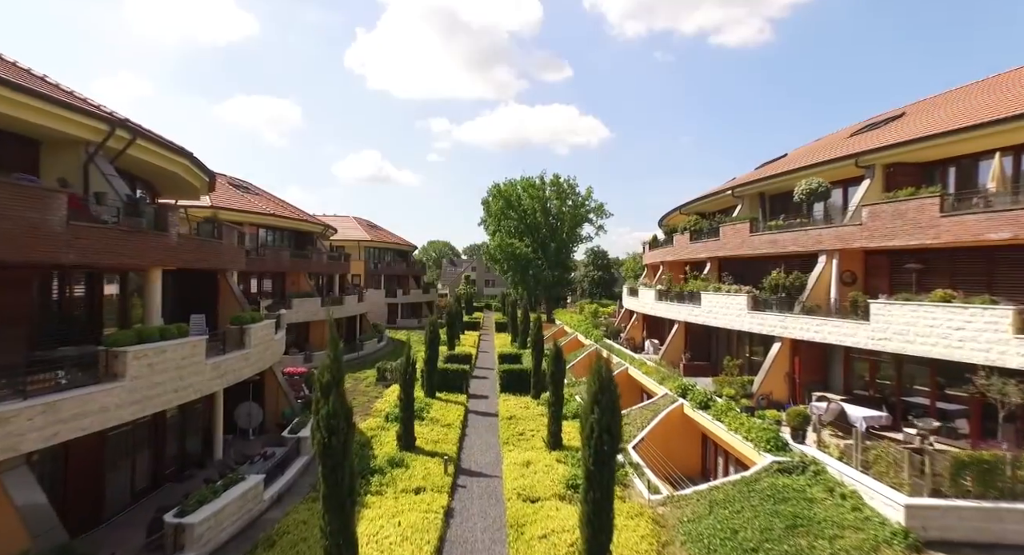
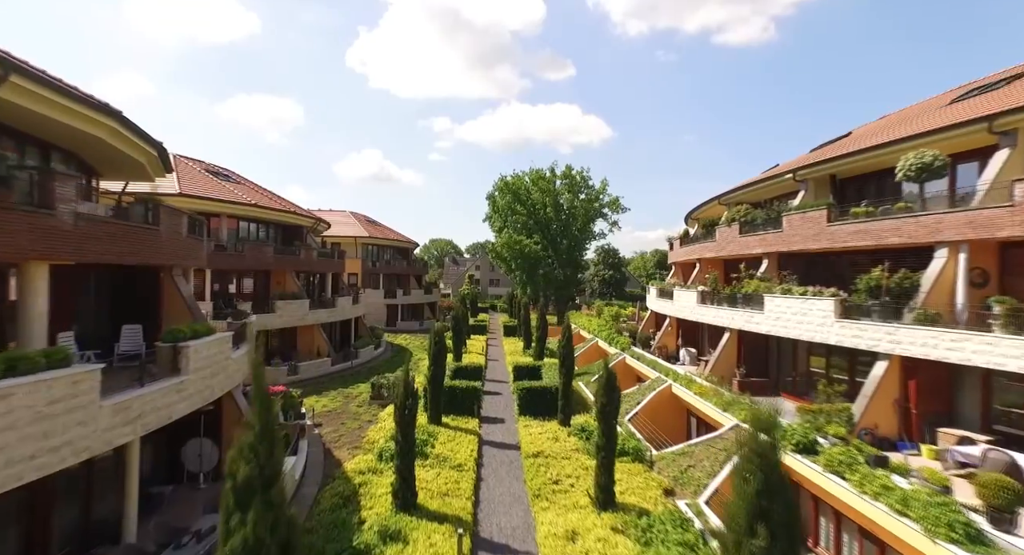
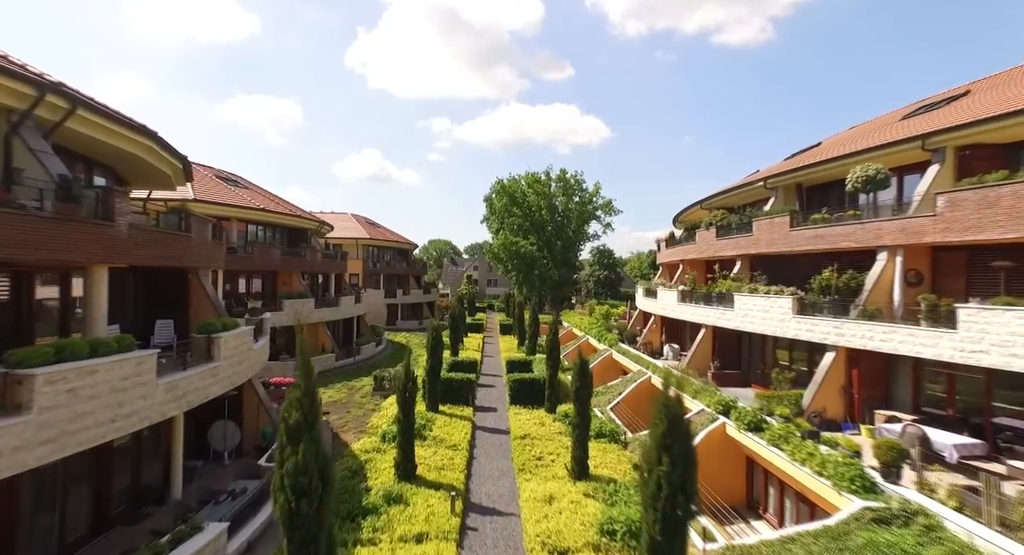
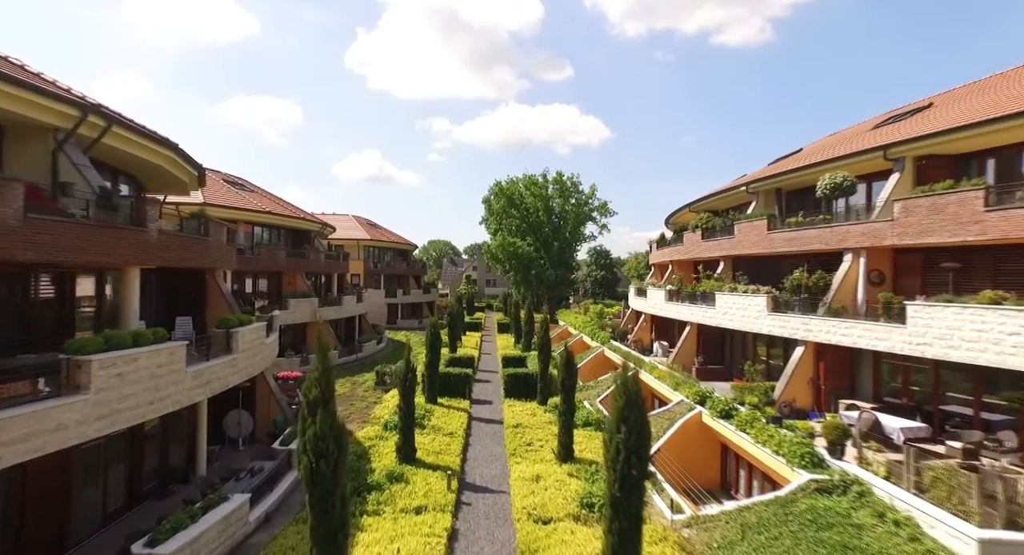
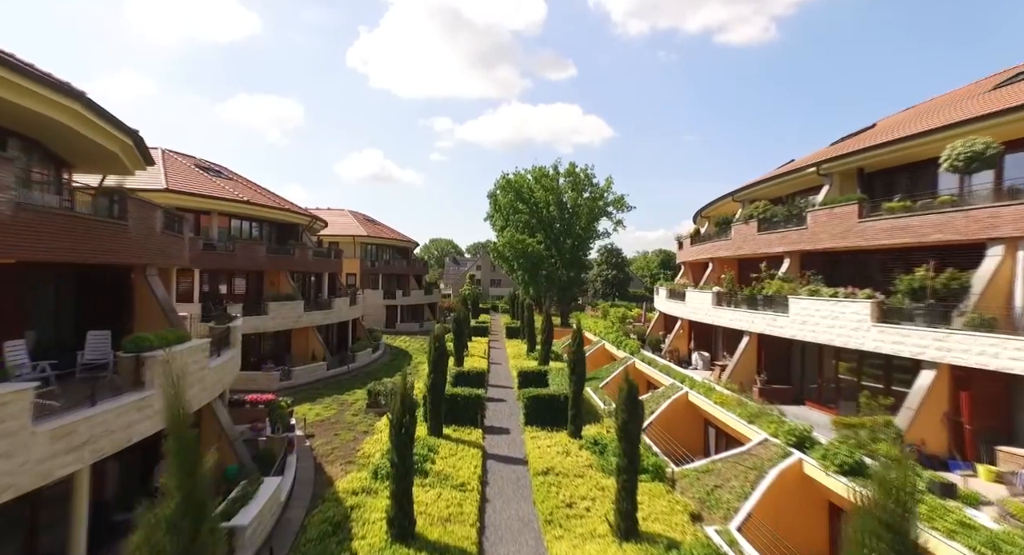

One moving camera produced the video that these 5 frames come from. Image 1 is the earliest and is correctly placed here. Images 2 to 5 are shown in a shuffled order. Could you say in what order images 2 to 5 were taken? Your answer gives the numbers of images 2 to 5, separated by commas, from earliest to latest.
4, 3, 2, 5
